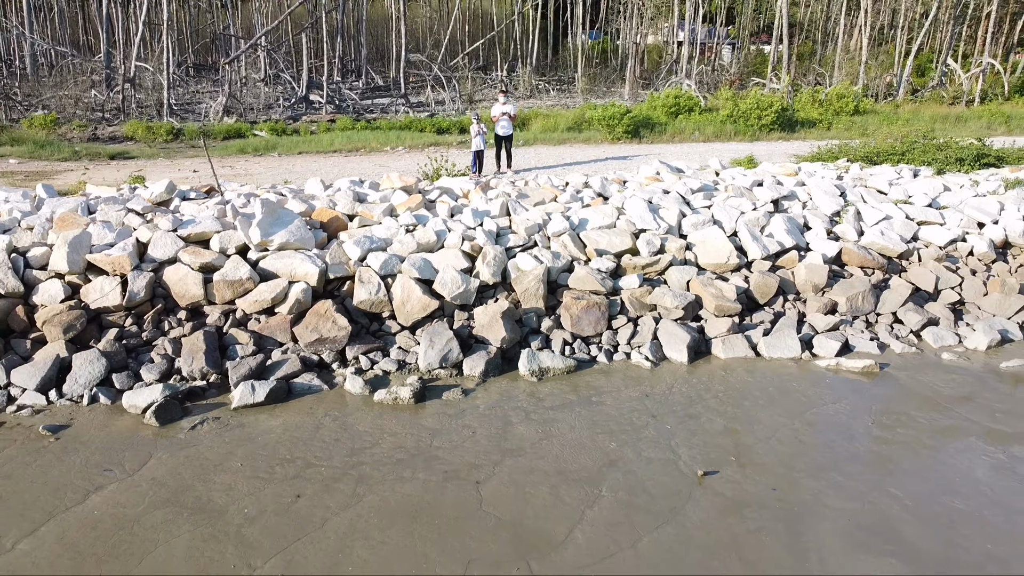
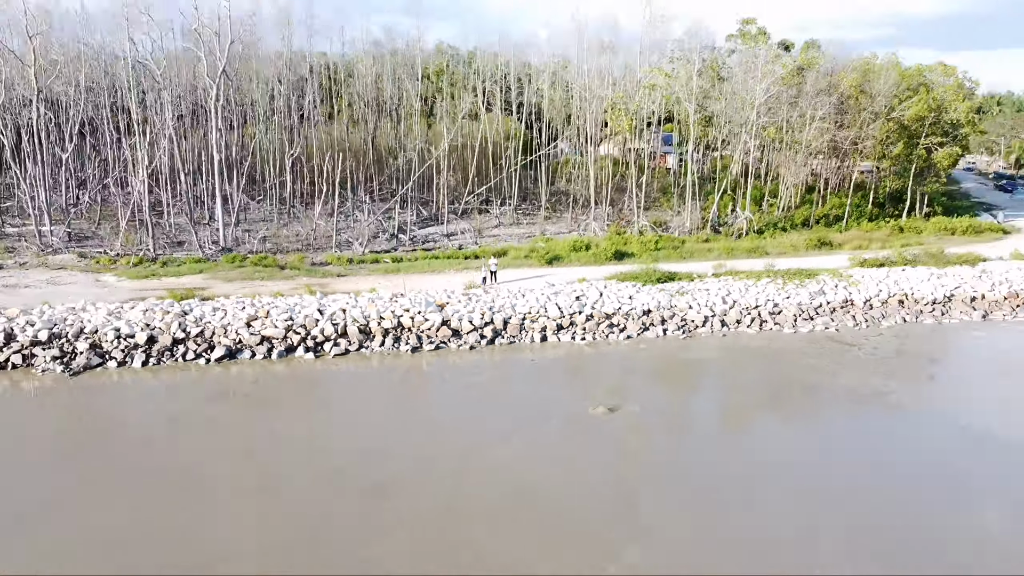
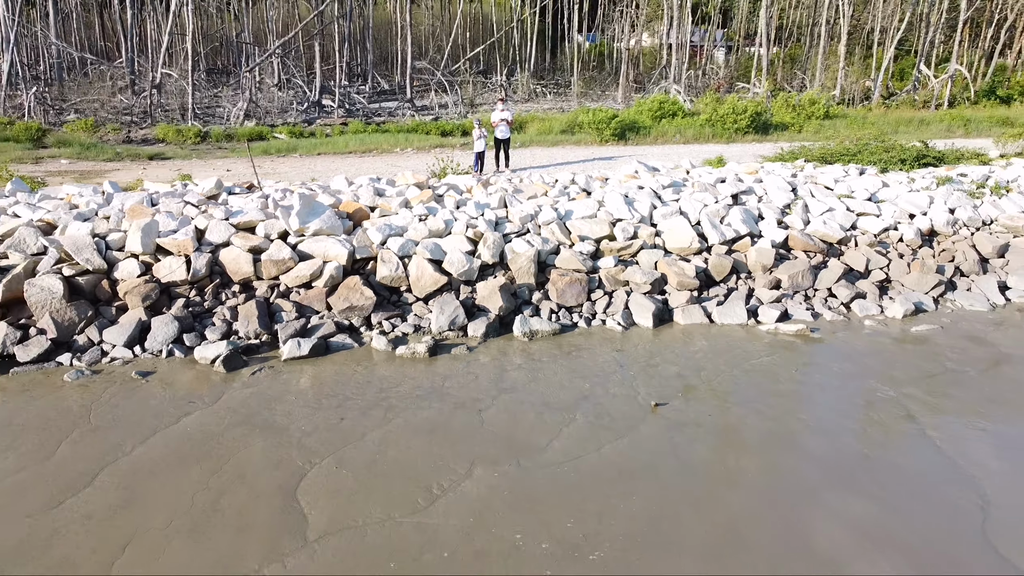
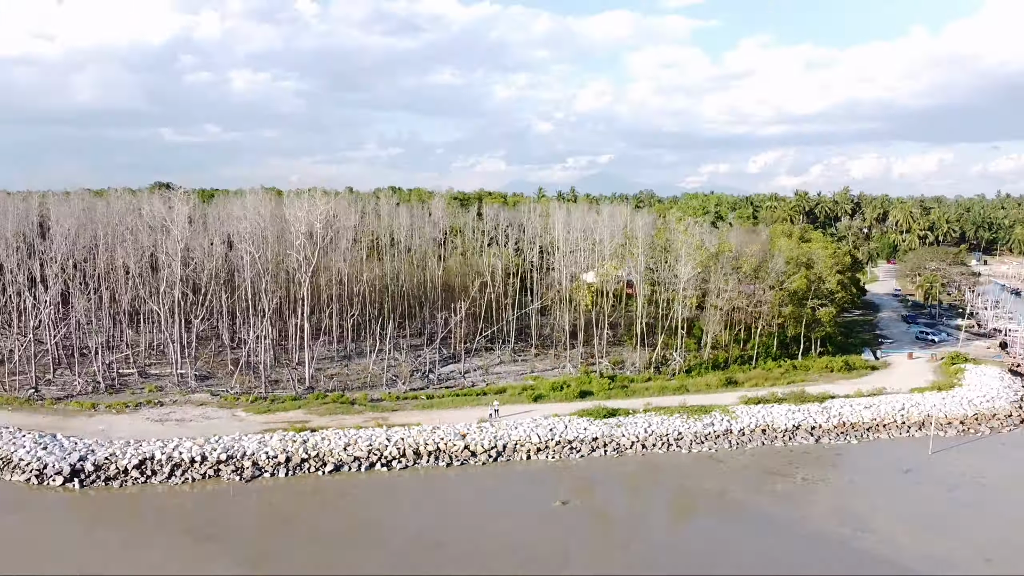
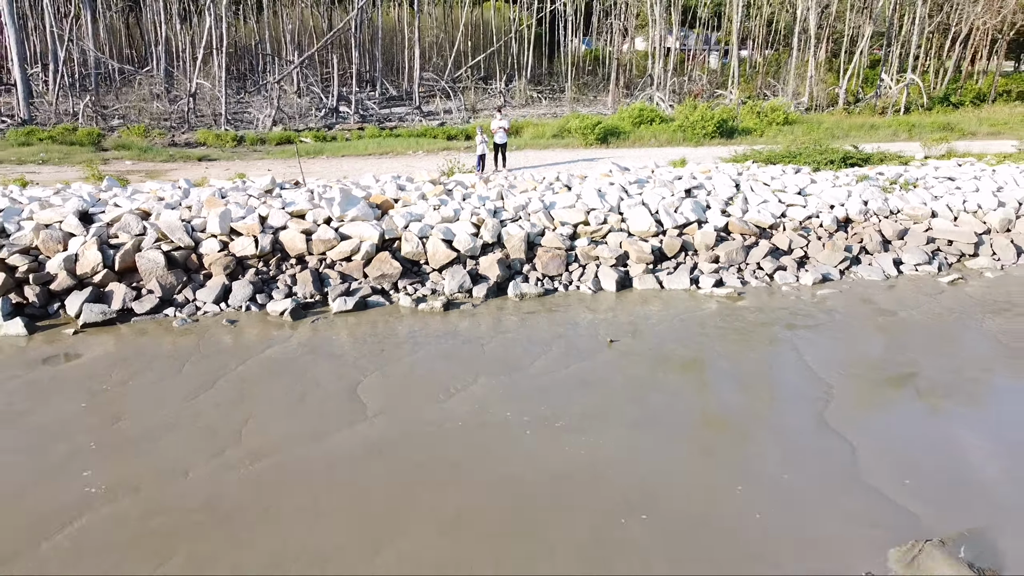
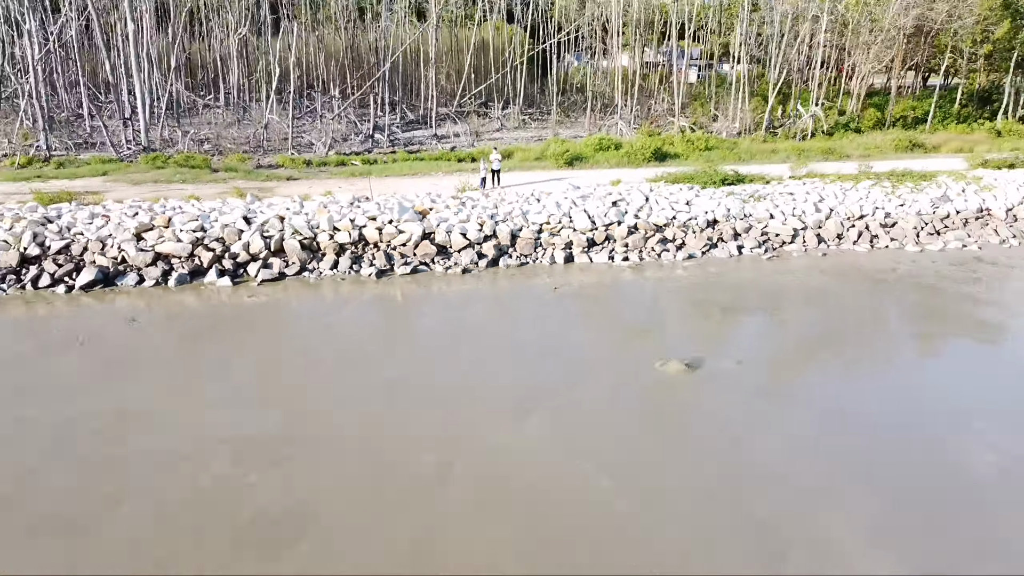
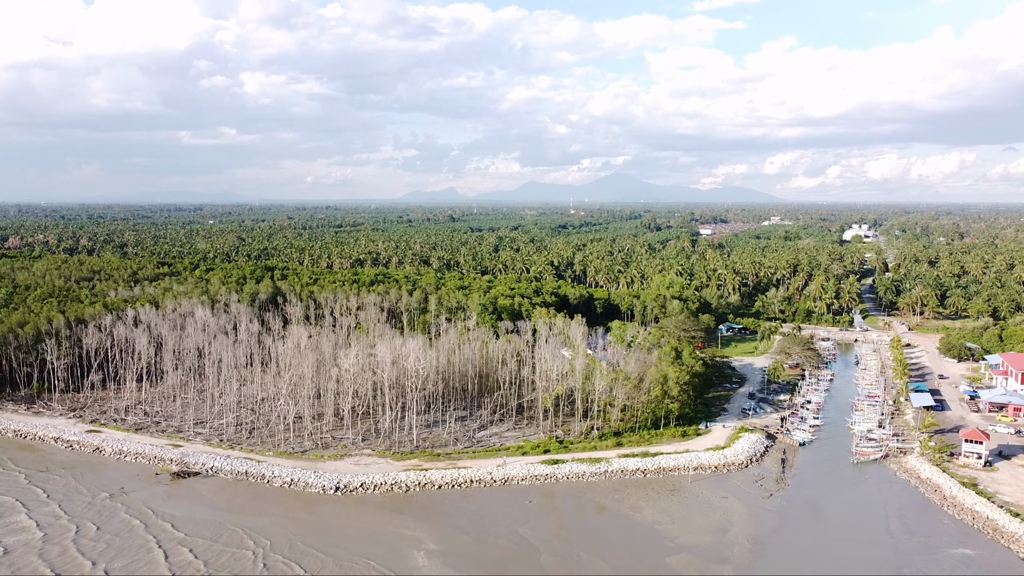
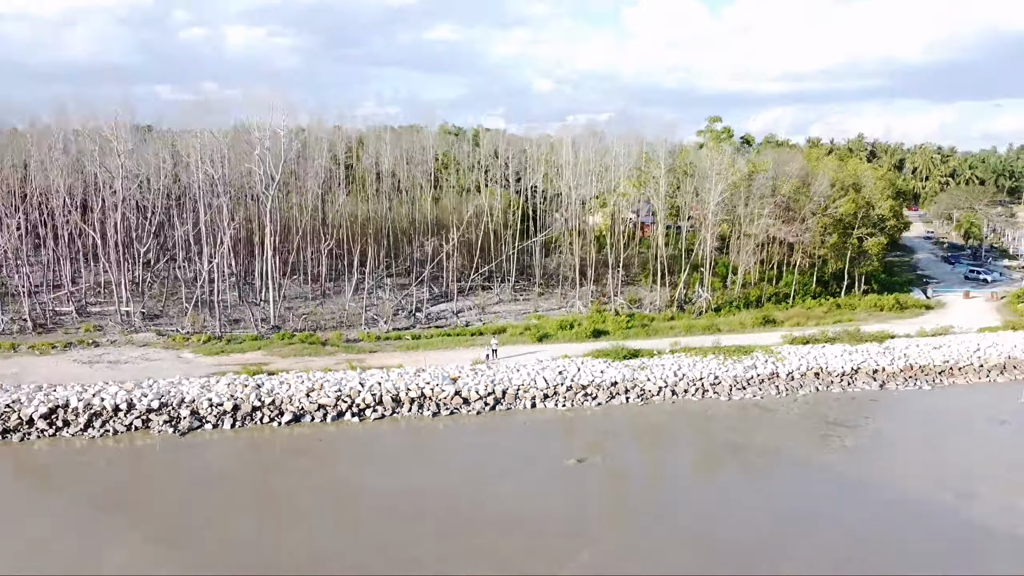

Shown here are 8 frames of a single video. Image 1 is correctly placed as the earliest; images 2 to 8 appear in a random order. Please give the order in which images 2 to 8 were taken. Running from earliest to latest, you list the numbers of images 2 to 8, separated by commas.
3, 5, 6, 2, 8, 4, 7
